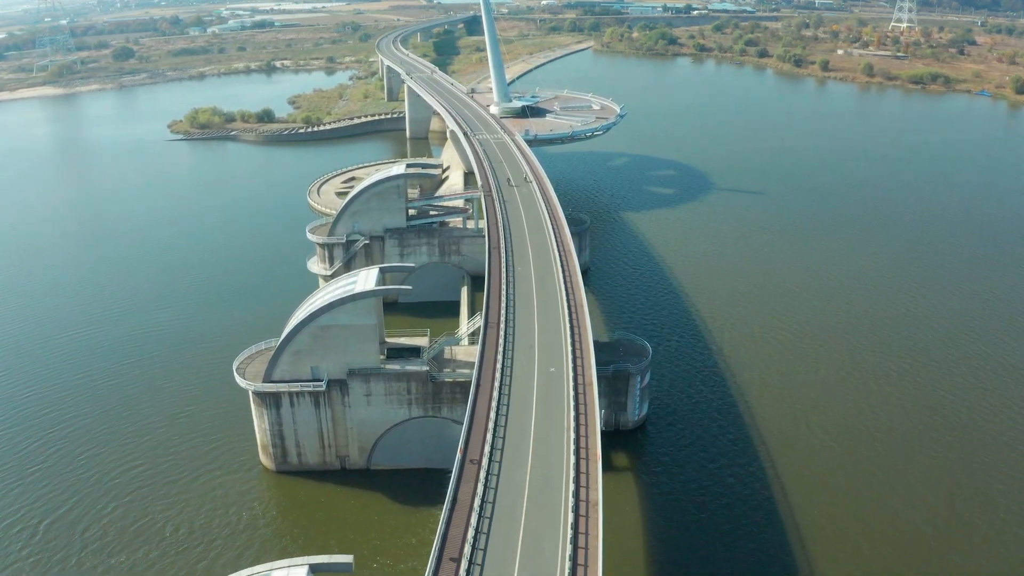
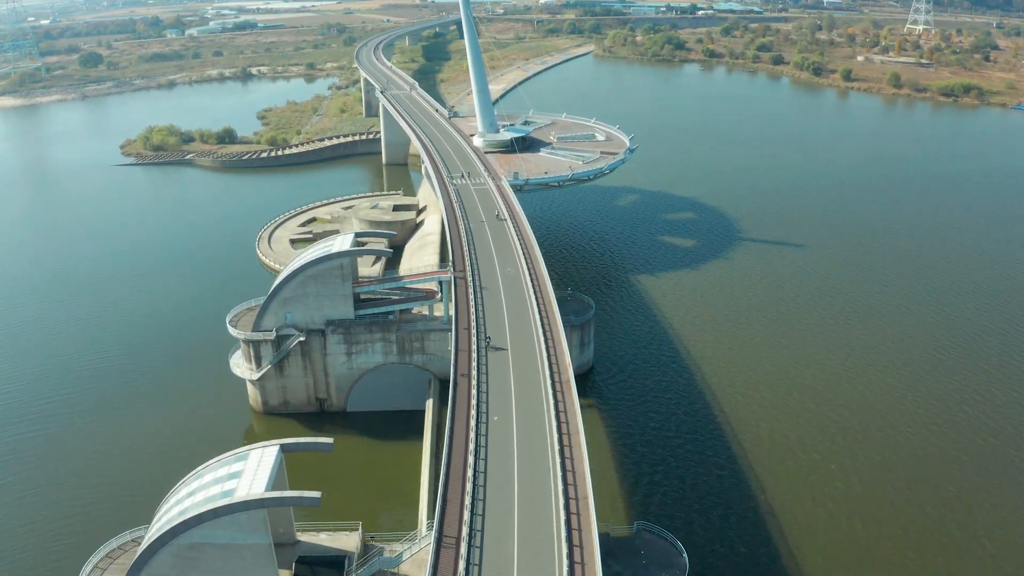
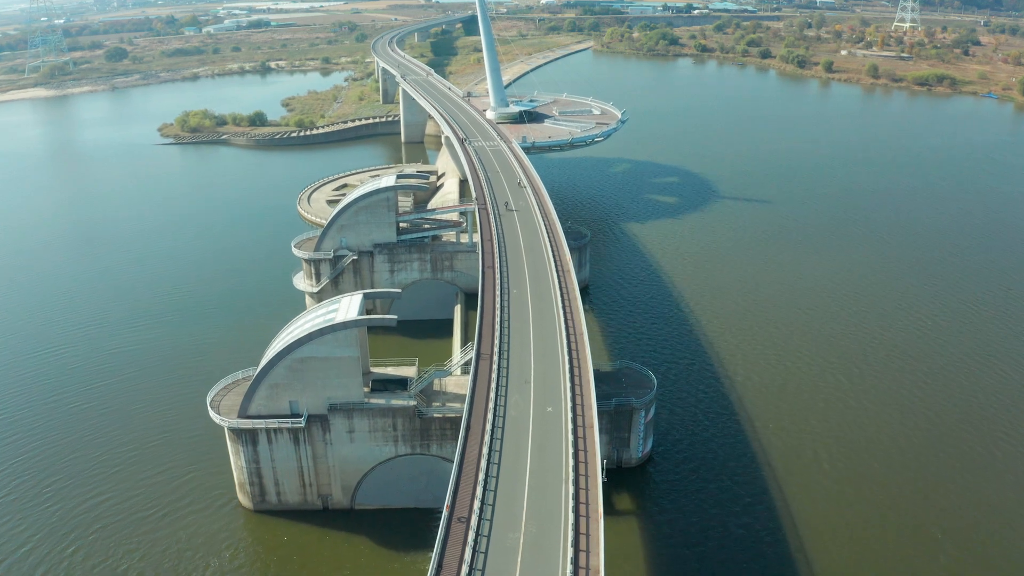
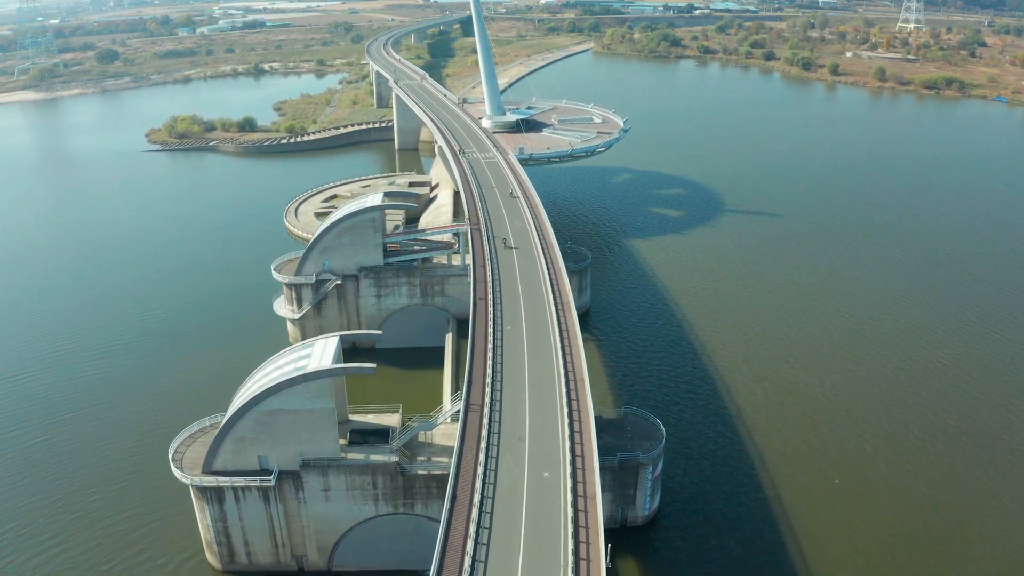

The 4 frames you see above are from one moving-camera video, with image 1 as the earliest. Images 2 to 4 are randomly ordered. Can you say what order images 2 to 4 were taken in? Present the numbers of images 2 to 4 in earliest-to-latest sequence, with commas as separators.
3, 4, 2
